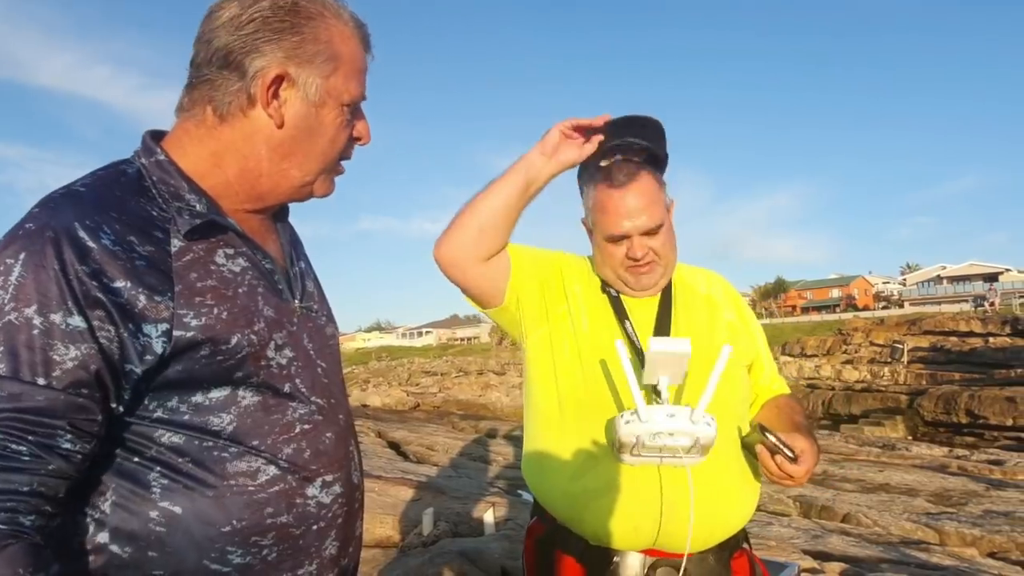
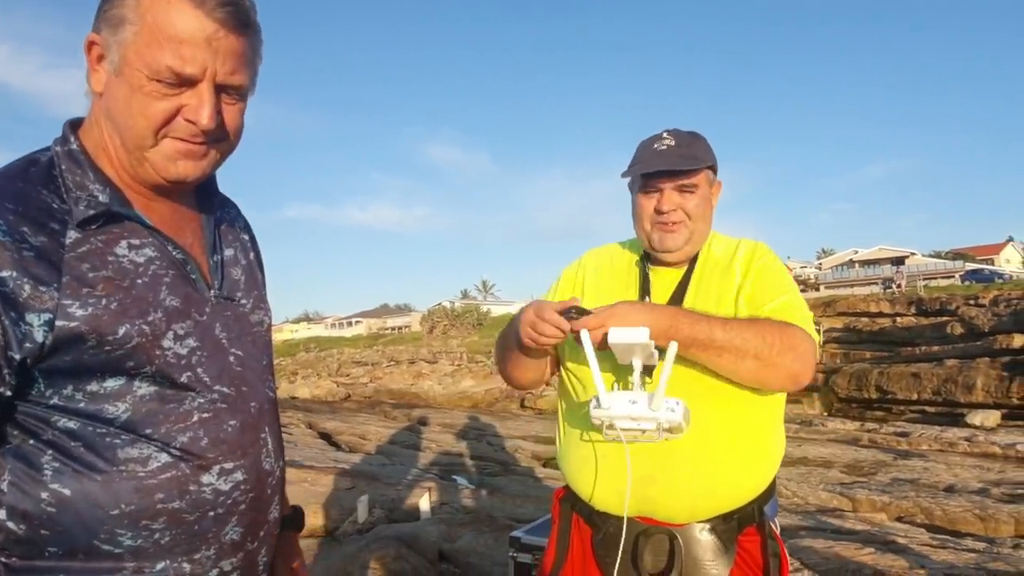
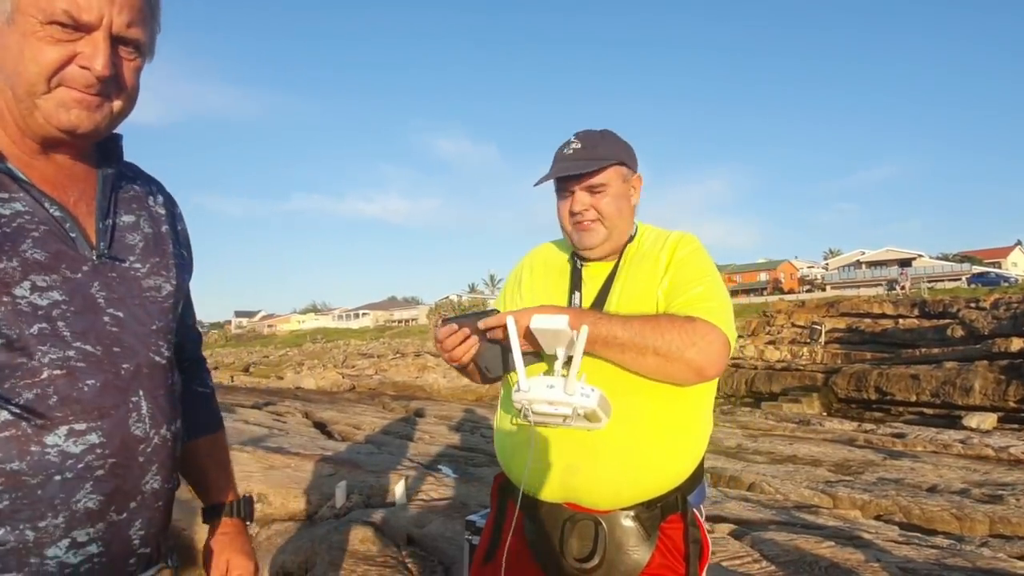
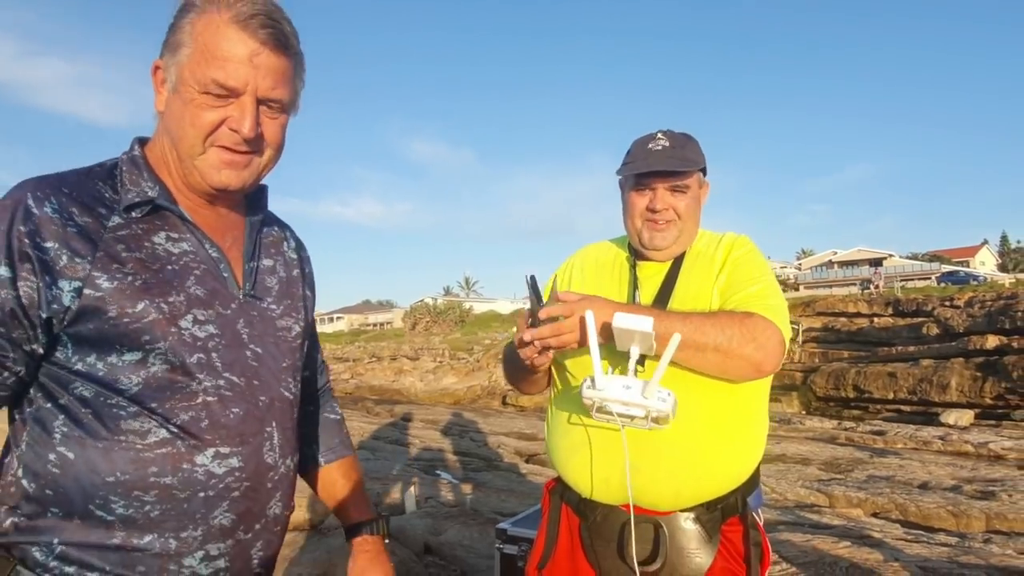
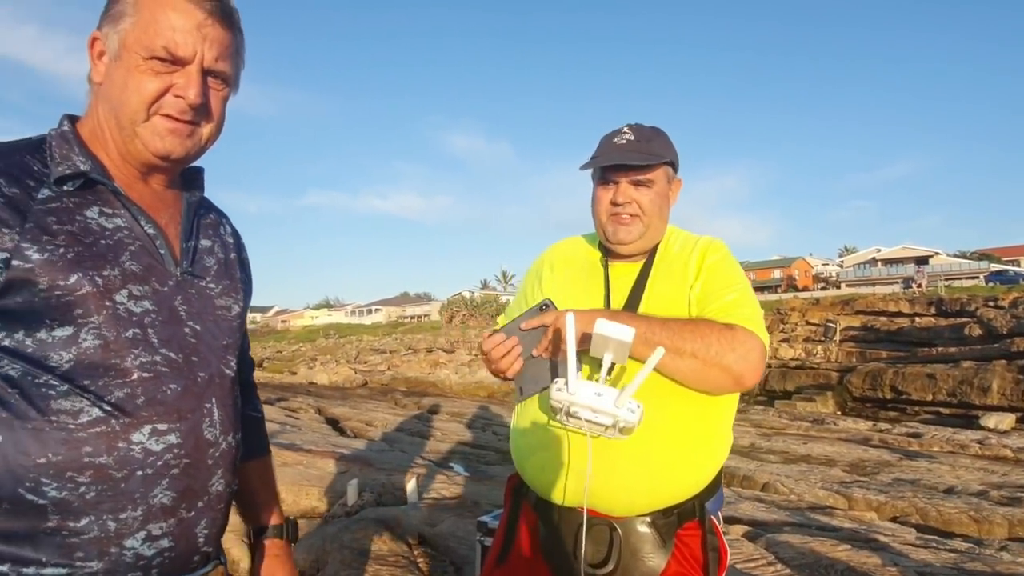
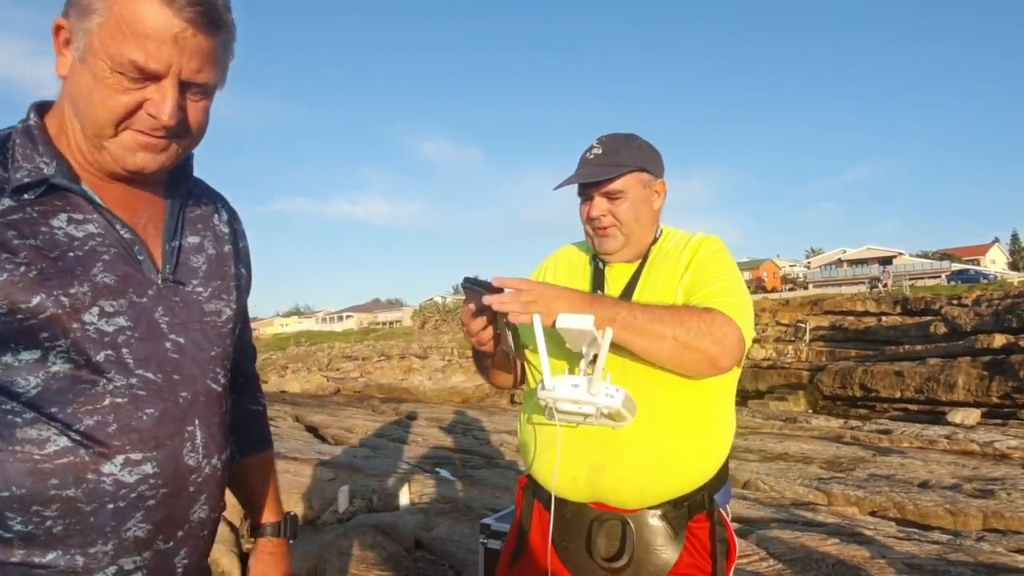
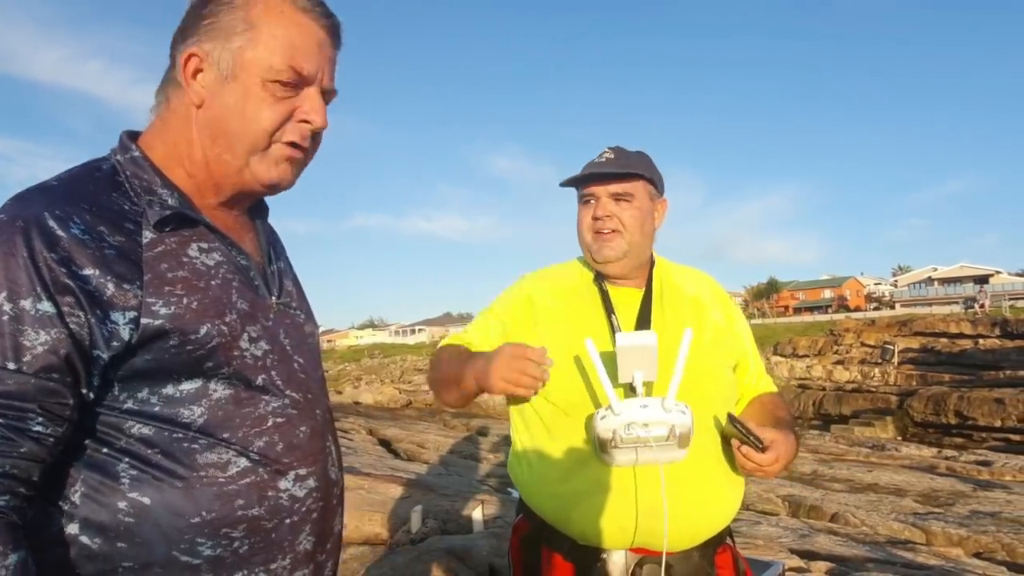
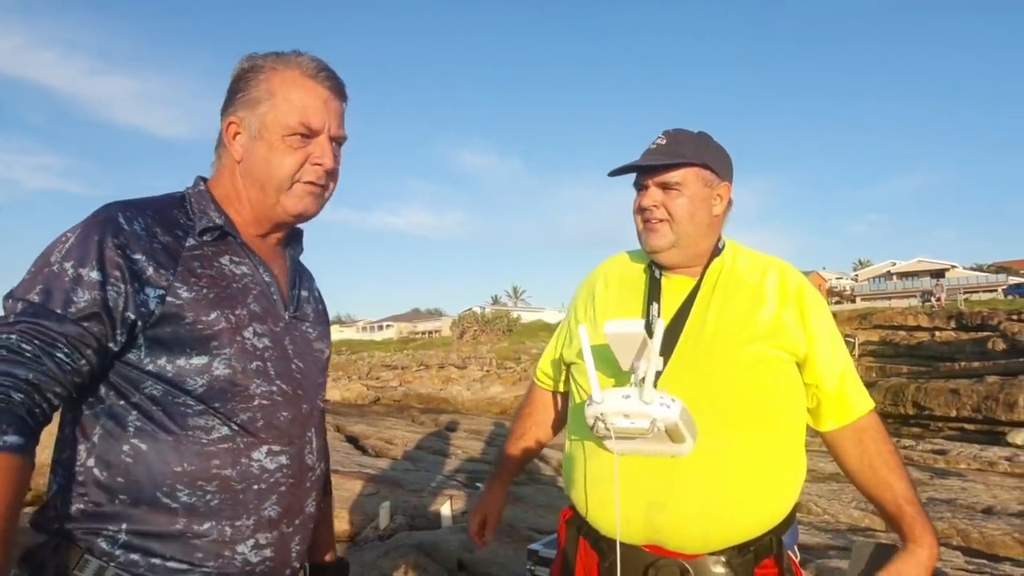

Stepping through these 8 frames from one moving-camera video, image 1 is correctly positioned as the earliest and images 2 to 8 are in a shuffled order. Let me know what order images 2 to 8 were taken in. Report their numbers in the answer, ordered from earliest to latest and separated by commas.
7, 8, 2, 4, 6, 3, 5
